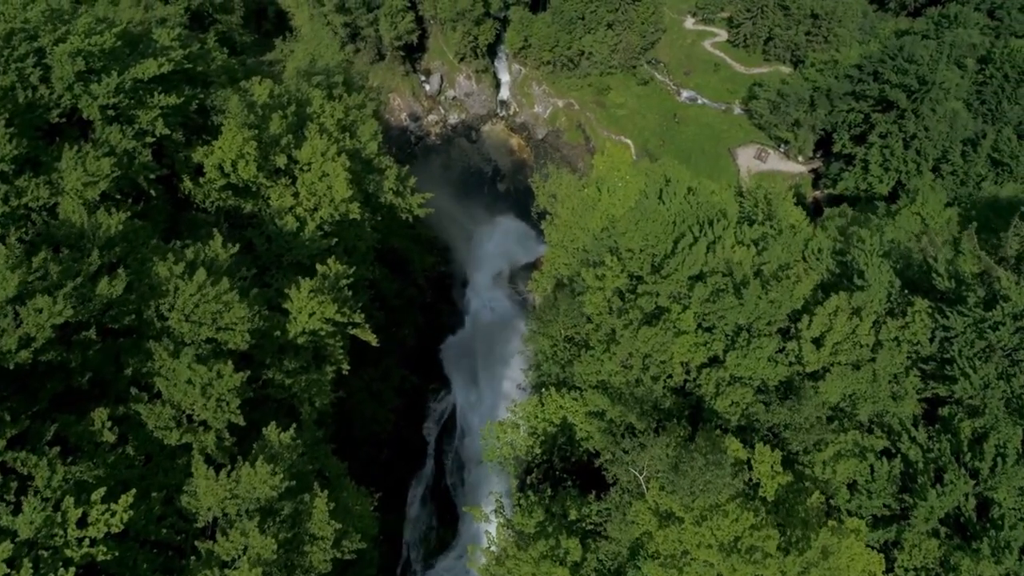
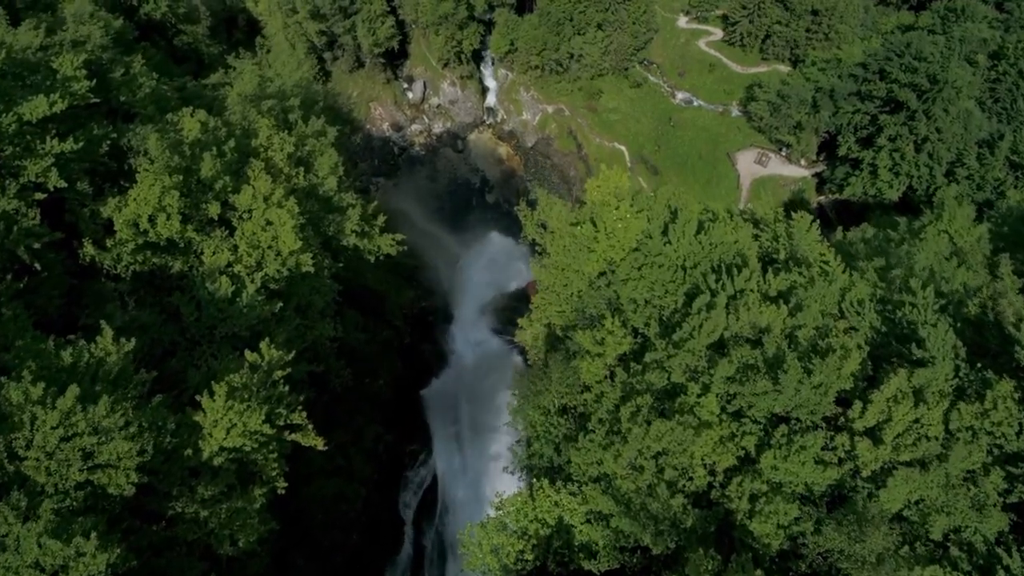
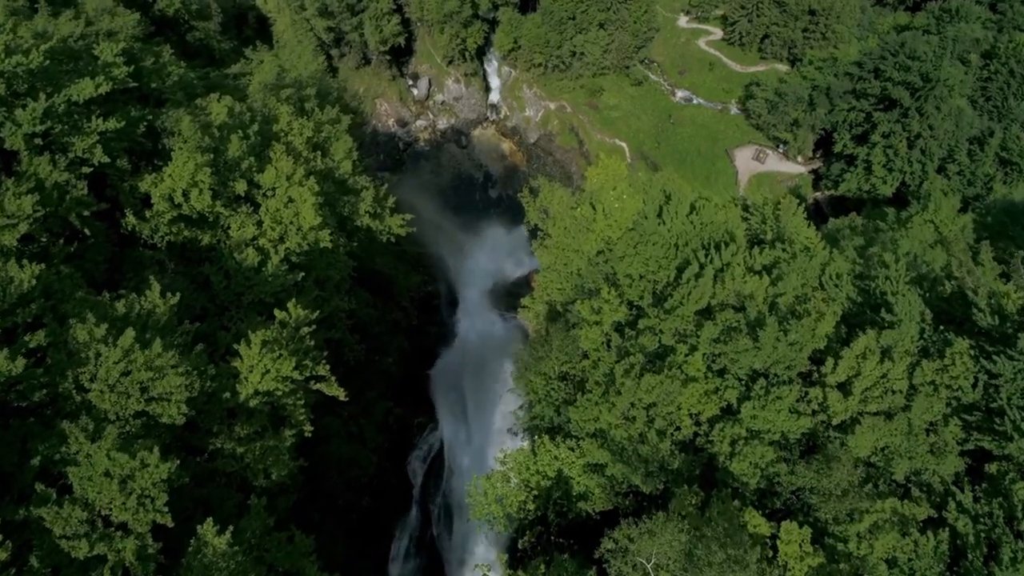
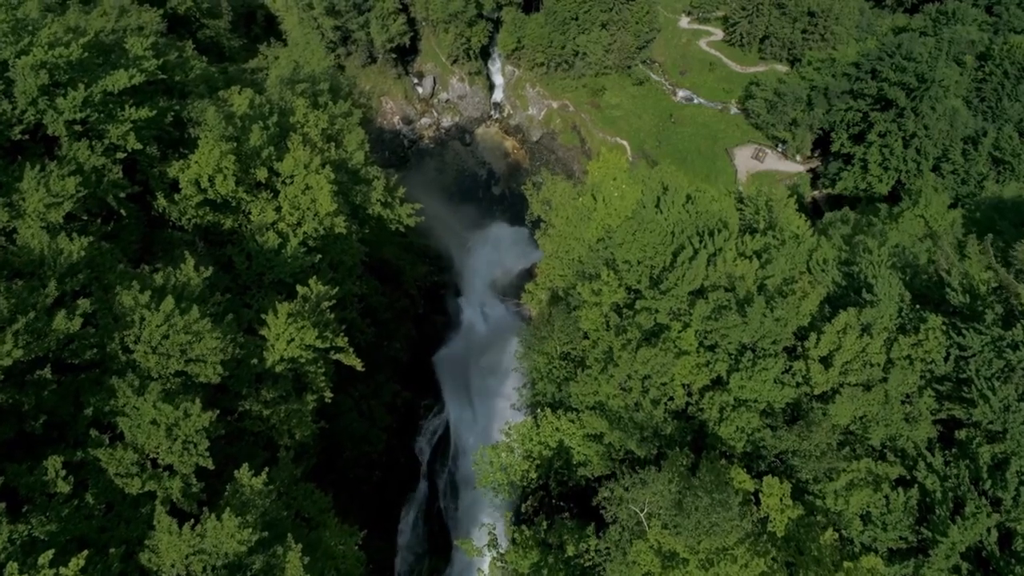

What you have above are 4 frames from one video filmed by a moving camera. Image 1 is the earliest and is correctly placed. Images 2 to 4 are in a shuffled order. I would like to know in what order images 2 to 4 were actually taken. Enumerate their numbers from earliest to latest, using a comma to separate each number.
4, 3, 2
